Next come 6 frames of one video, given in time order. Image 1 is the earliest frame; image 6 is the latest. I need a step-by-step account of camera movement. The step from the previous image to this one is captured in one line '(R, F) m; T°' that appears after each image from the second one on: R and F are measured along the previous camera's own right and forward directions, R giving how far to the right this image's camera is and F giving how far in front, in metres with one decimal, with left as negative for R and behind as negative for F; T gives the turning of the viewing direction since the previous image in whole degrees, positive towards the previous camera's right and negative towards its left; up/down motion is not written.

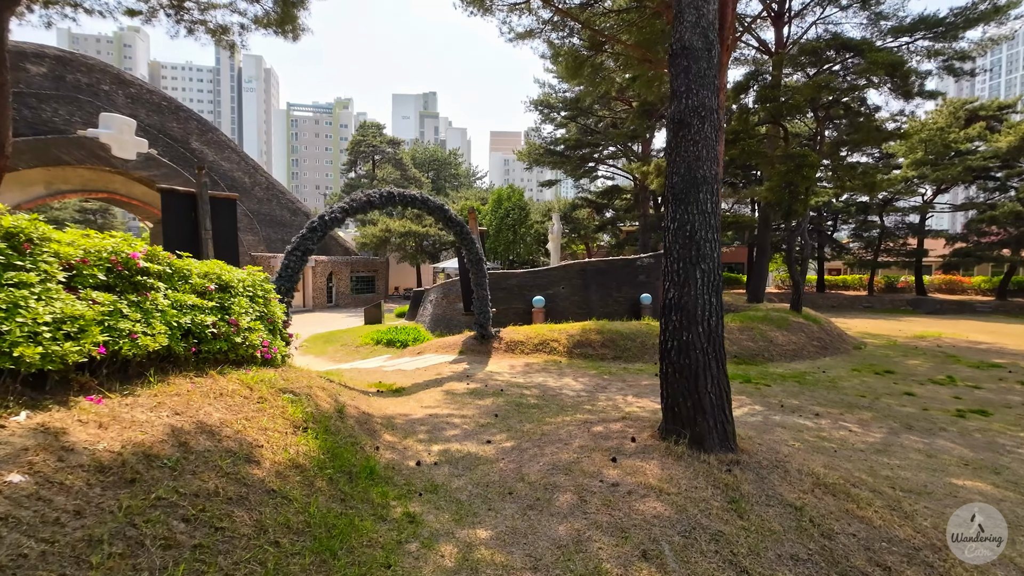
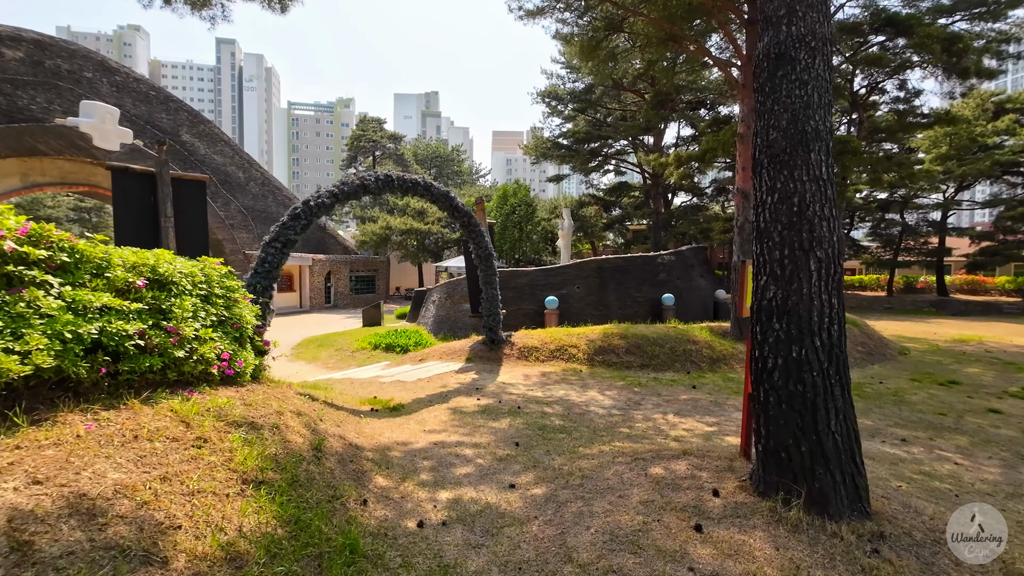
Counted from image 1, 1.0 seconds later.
(-0.2, +1.1) m; 0°
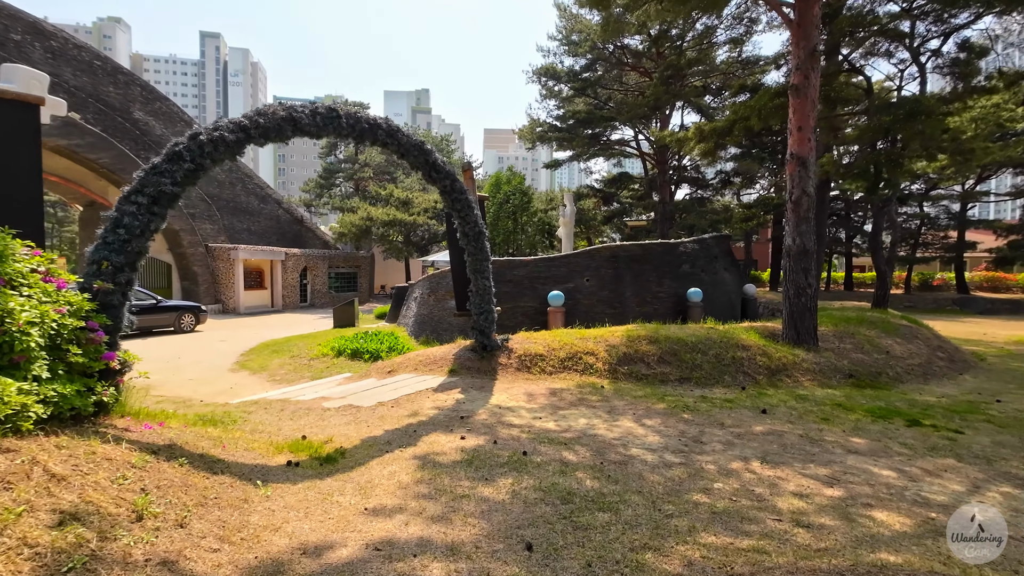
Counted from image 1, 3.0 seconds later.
(-0.1, +2.1) m; +1°
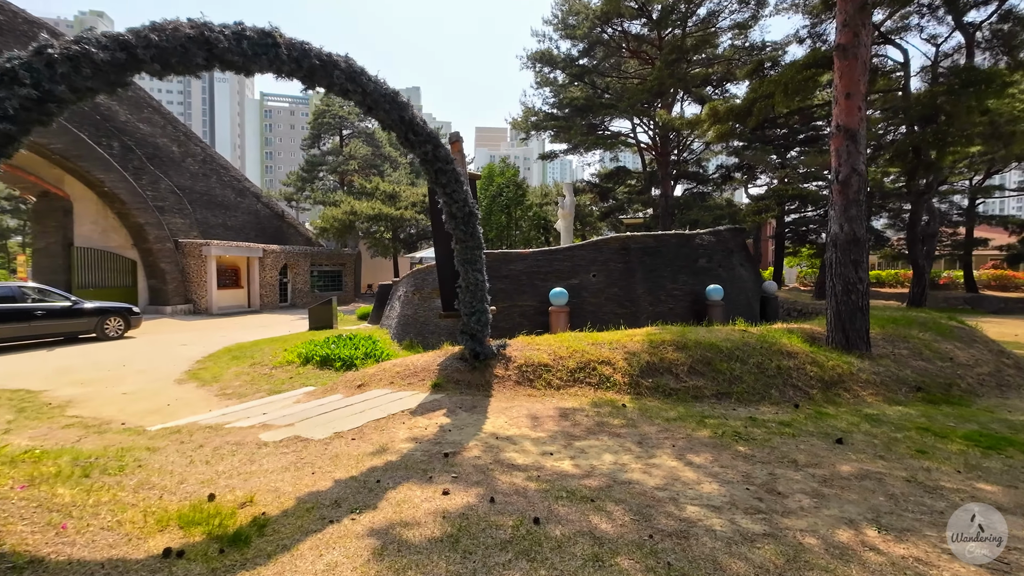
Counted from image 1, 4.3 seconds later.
(-0.1, +1.3) m; +1°
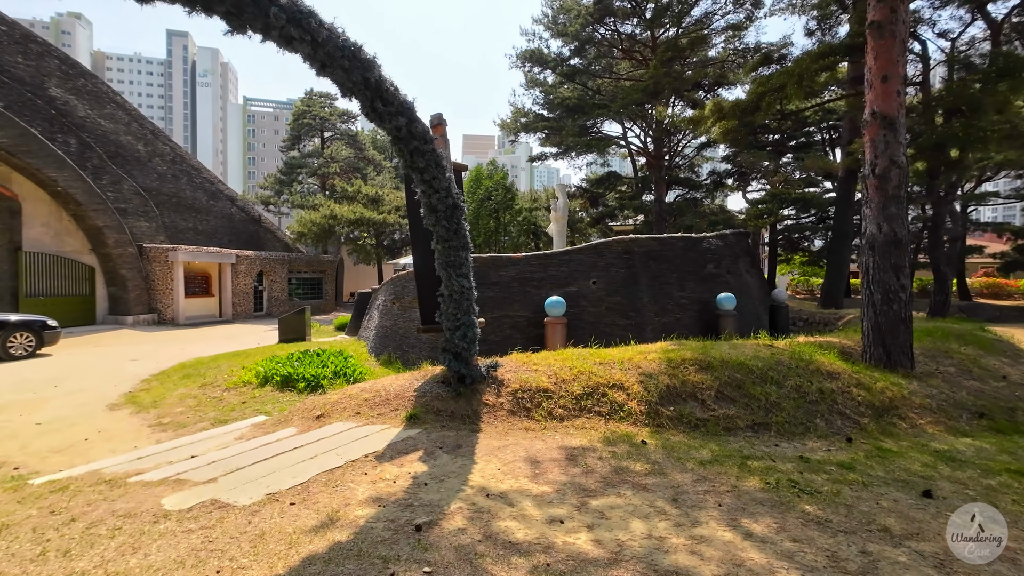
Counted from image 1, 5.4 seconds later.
(-0.1, +1.0) m; +1°
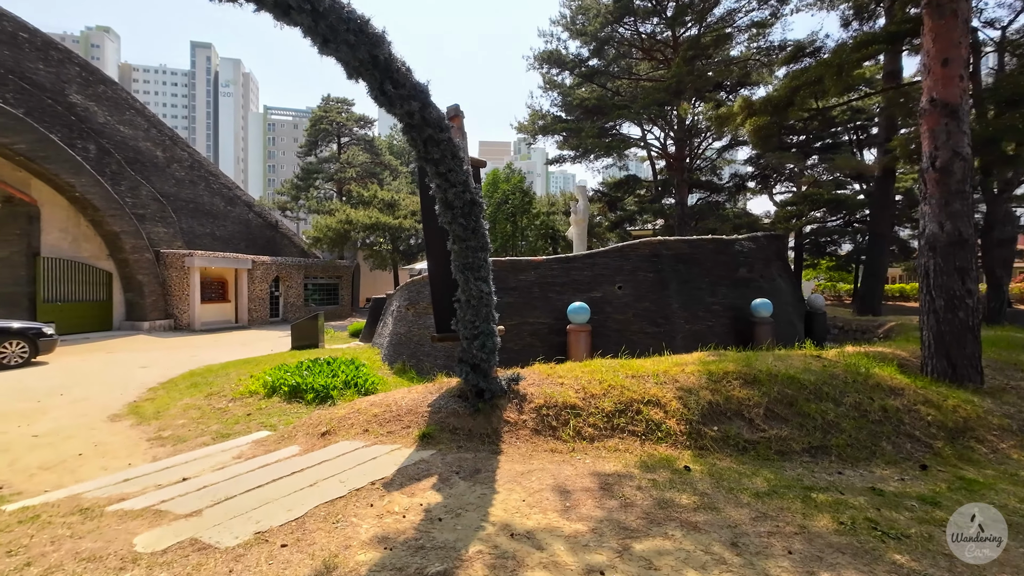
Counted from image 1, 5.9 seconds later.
(-0.1, +0.4) m; -2°
